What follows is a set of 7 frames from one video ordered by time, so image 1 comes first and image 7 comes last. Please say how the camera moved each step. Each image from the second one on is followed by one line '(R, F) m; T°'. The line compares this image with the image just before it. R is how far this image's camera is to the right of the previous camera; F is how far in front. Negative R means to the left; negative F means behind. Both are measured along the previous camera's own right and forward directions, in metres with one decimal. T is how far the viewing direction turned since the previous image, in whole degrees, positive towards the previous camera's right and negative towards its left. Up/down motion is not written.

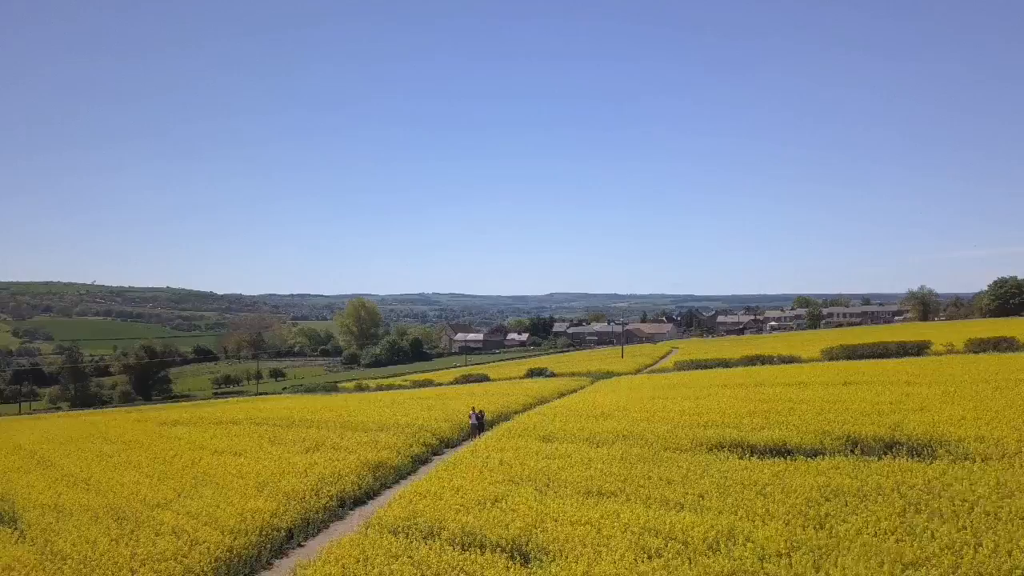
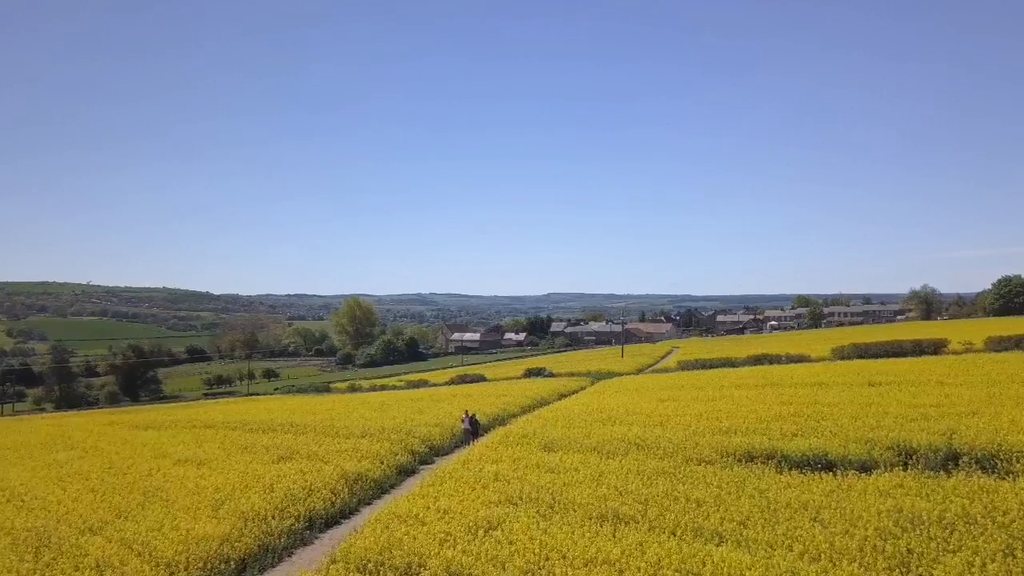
(0.0, +2.8) m; 0°
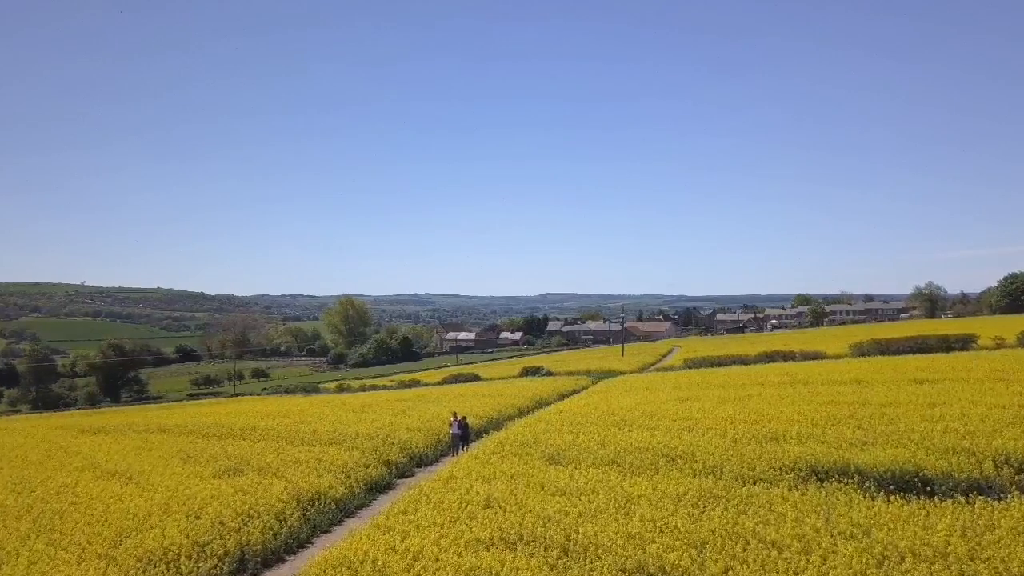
(0.0, +4.2) m; 0°
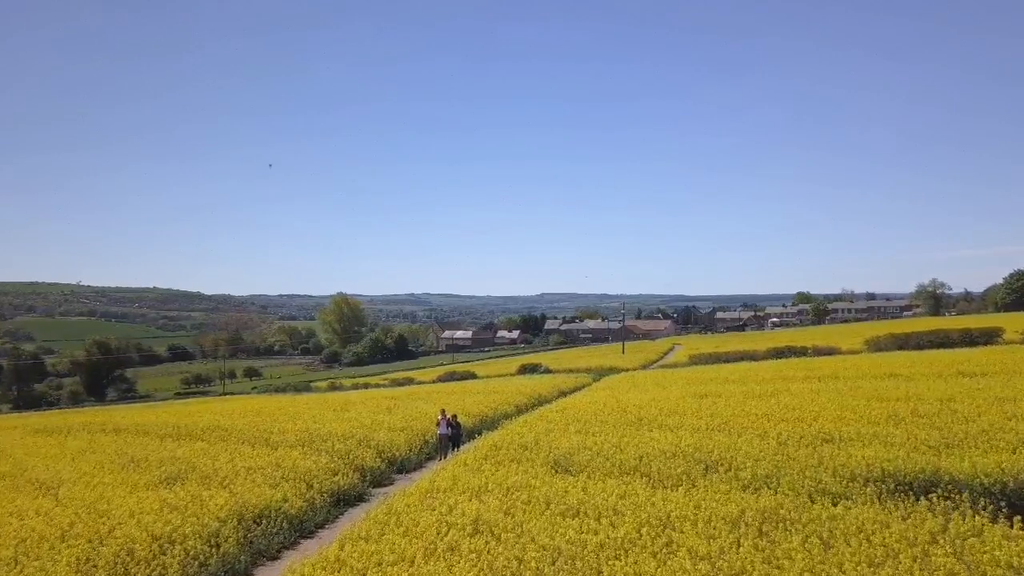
(0.0, +3.2) m; 0°
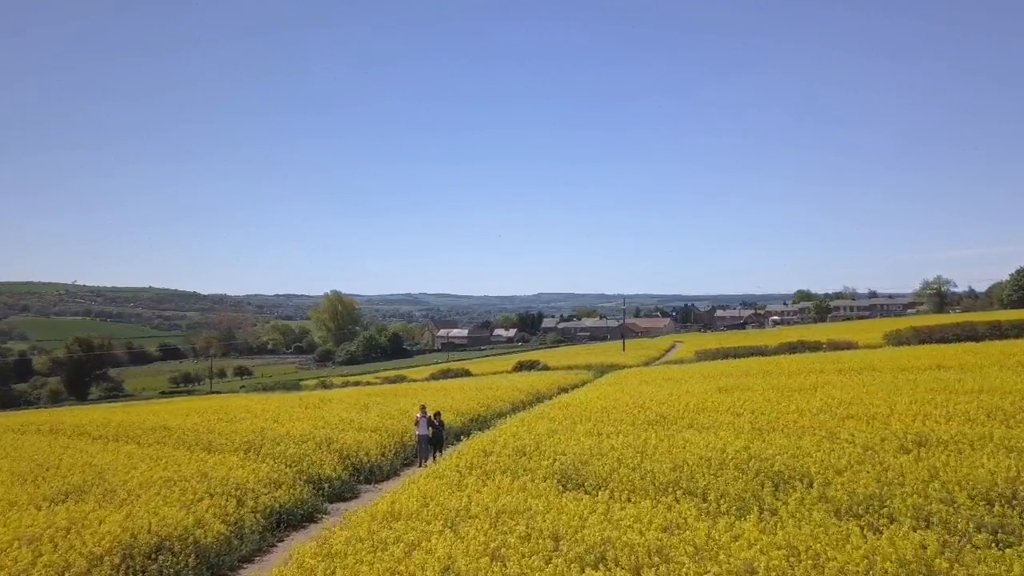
(+0.1, +3.5) m; 0°
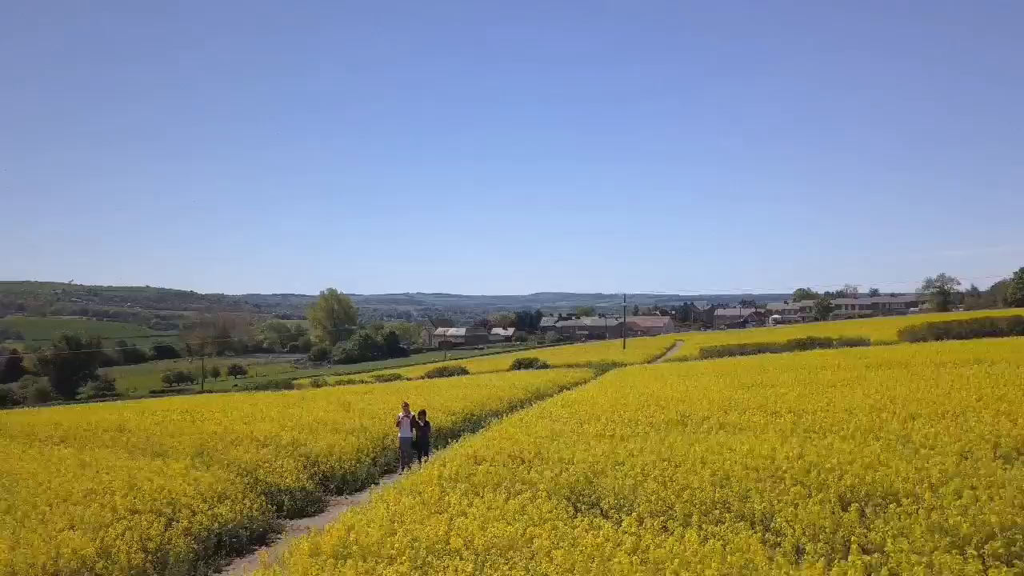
(0.0, +2.2) m; 0°
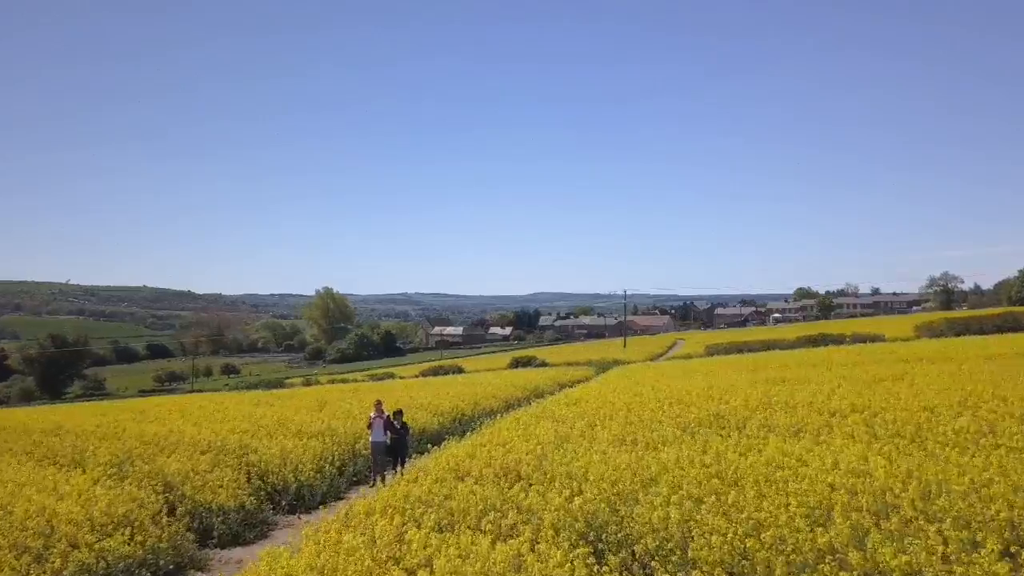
(+0.1, +2.5) m; 0°
